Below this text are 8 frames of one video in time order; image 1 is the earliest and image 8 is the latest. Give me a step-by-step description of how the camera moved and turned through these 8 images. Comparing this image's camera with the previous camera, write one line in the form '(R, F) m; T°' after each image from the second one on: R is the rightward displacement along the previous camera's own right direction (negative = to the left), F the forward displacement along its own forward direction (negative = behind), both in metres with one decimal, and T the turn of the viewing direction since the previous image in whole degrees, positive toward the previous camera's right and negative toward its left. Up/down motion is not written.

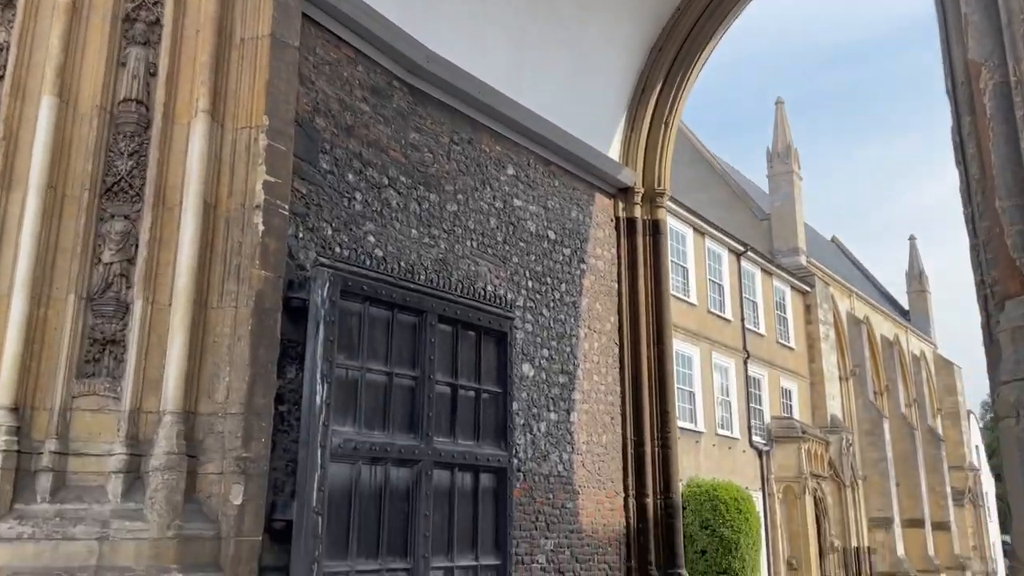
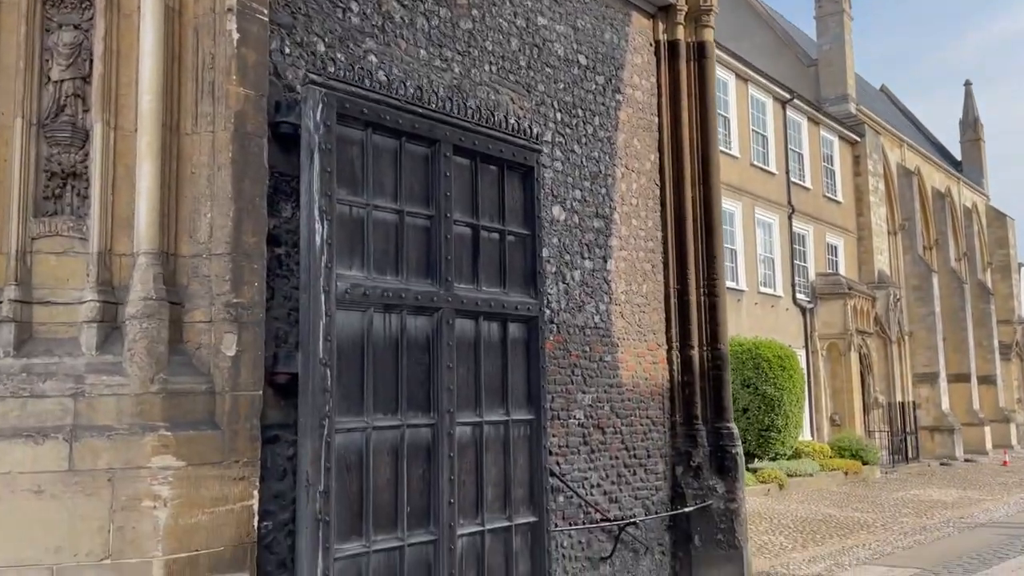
(0.0, +0.7) m; -3°
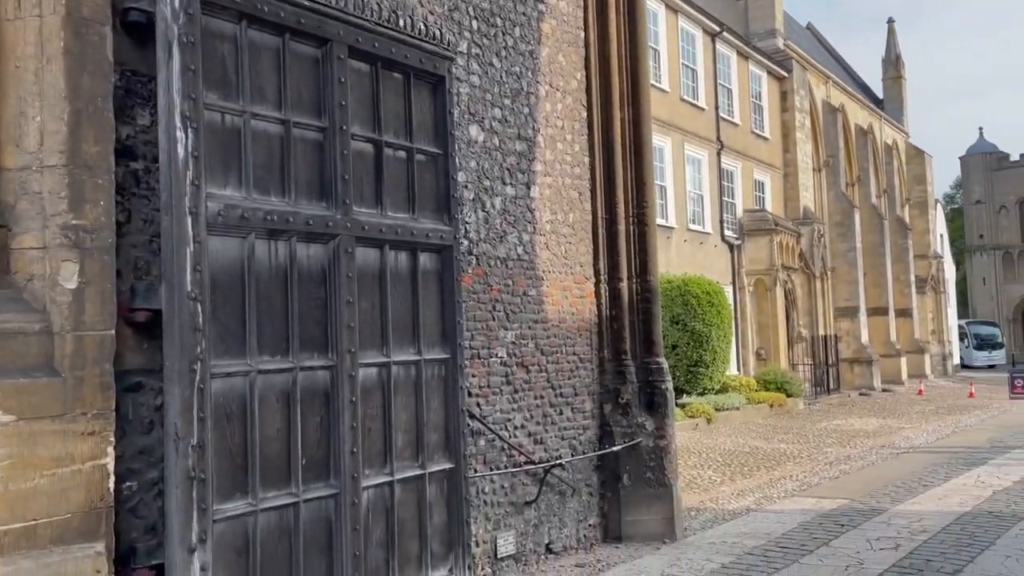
(+0.1, +0.6) m; +5°
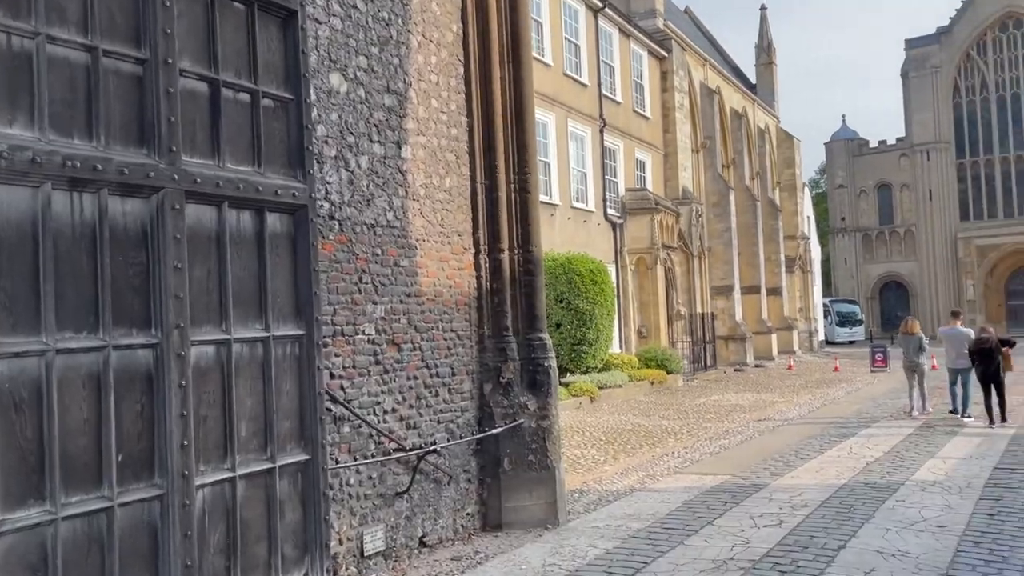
(+0.1, +0.5) m; +8°
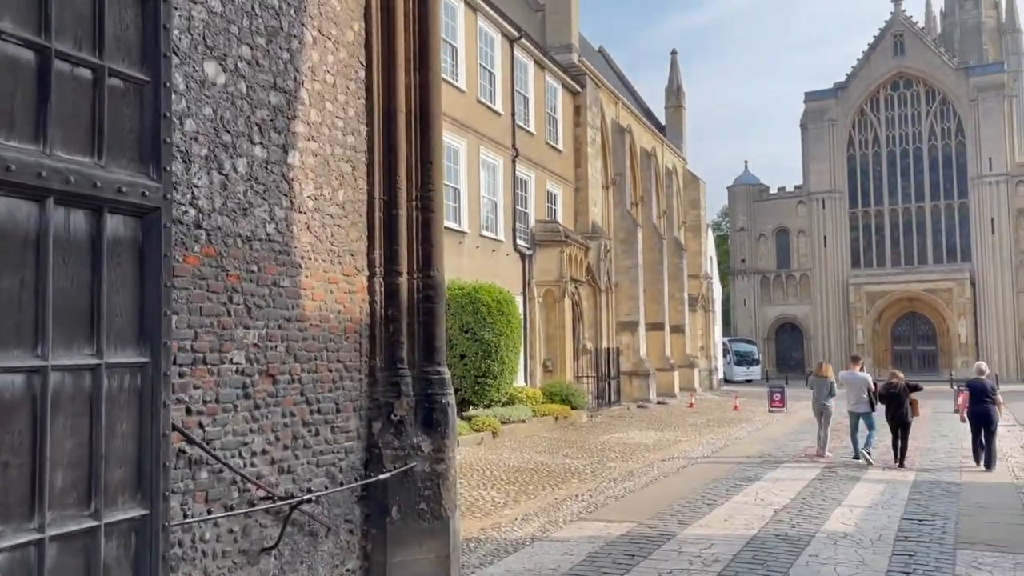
(+0.1, +0.6) m; +6°
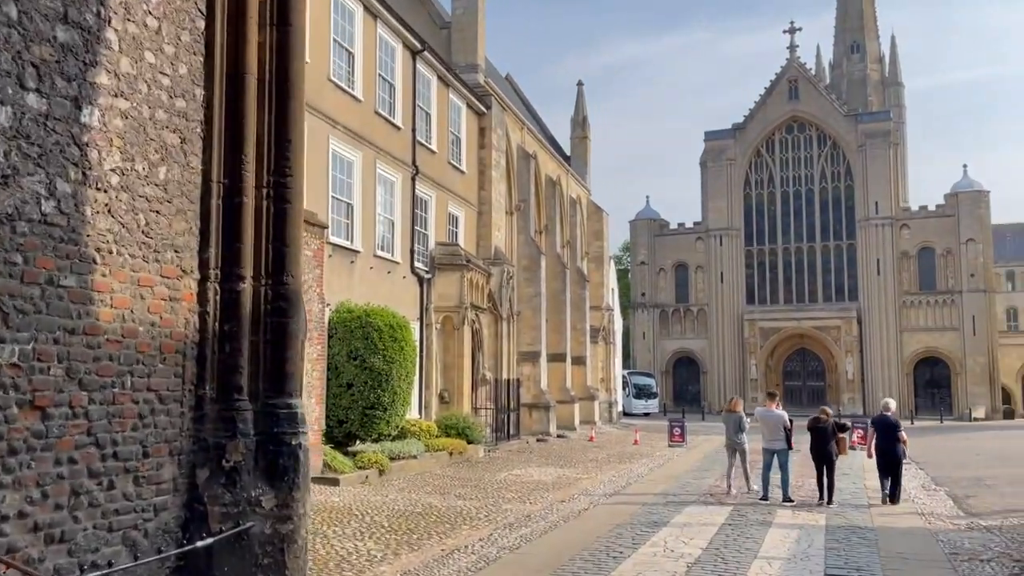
(+0.2, +1.2) m; +7°
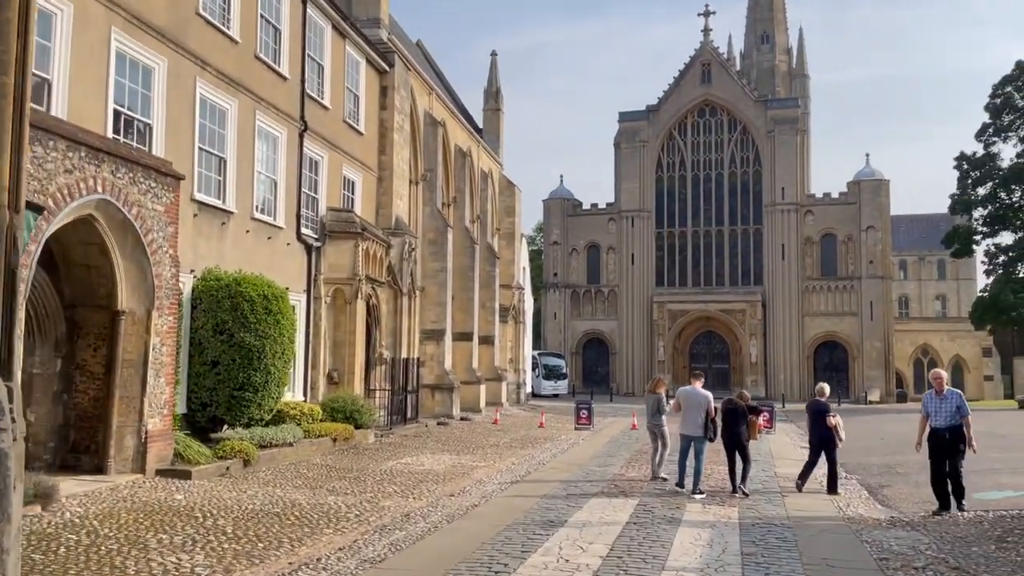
(+0.4, +1.6) m; +6°
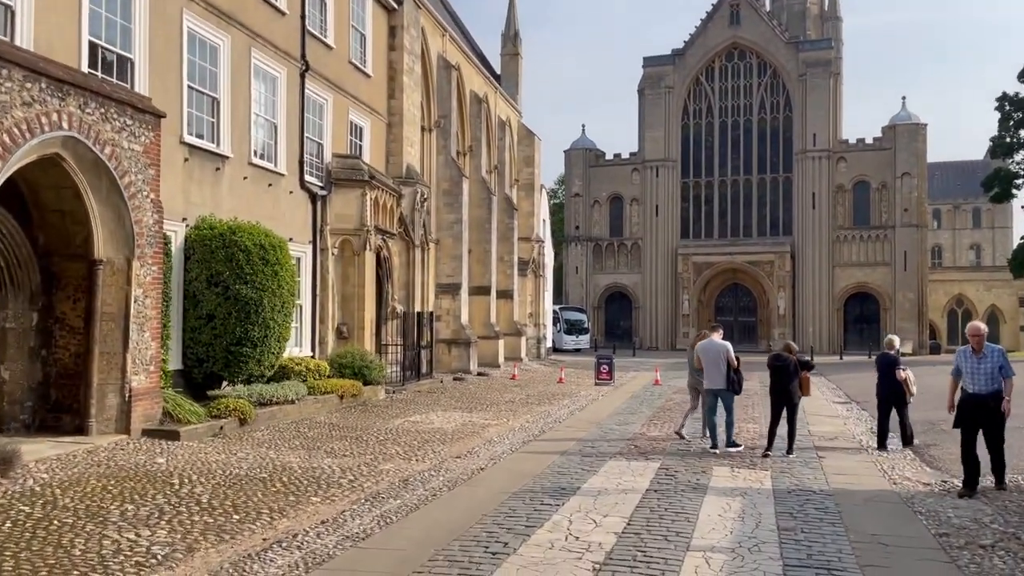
(+0.2, +1.0) m; -2°
